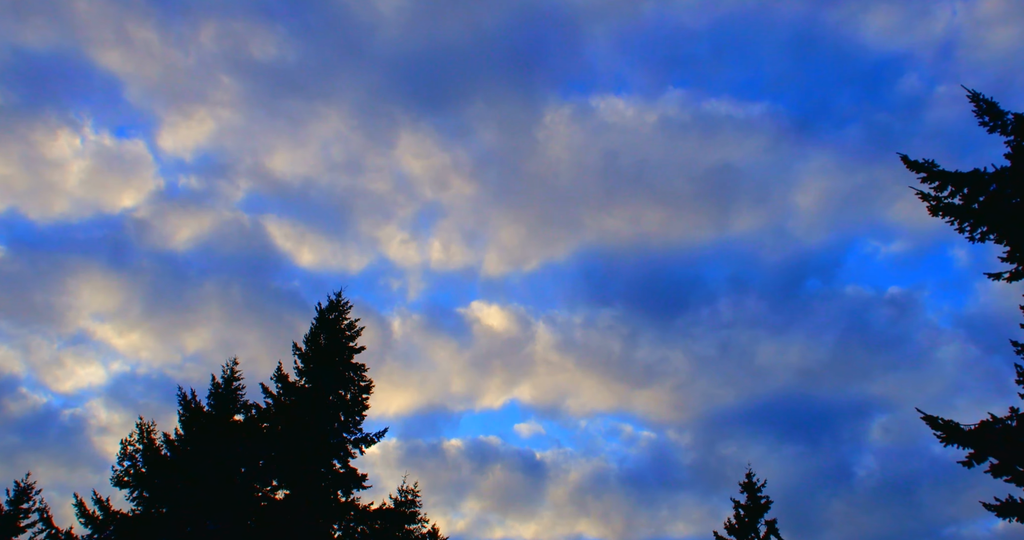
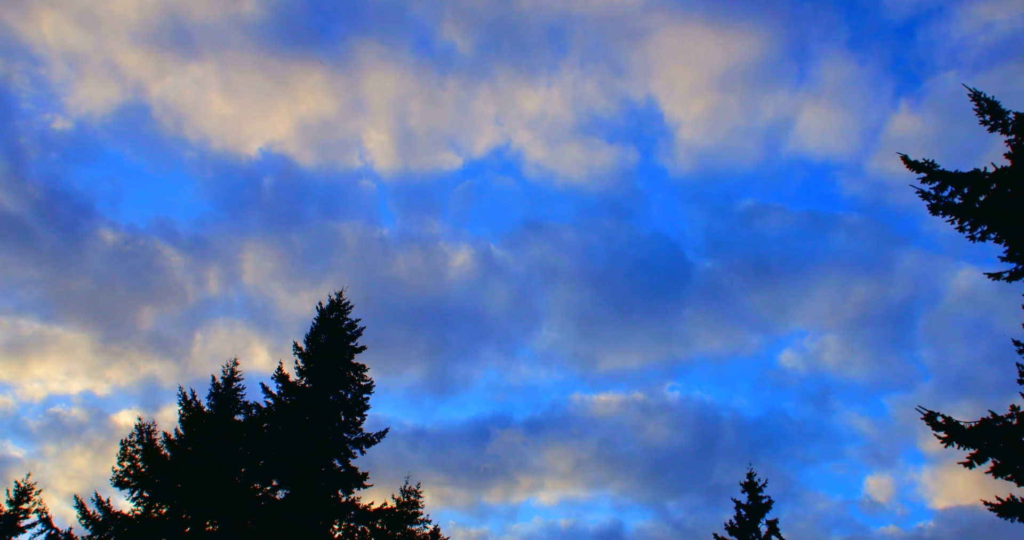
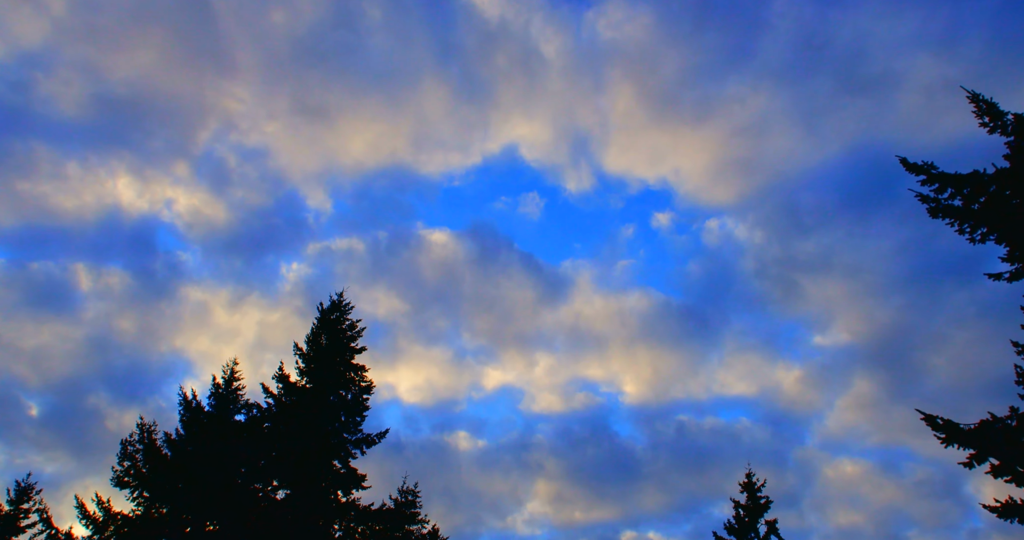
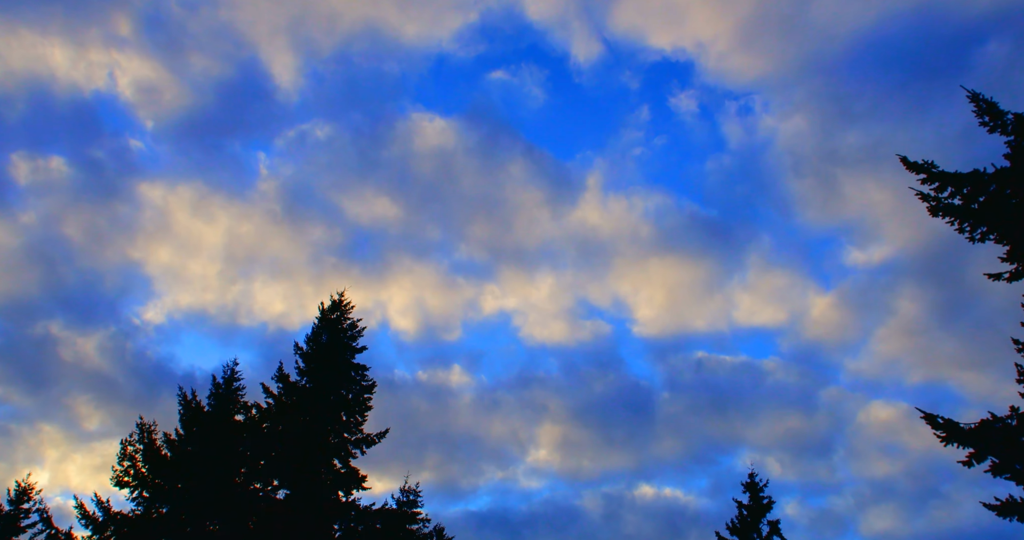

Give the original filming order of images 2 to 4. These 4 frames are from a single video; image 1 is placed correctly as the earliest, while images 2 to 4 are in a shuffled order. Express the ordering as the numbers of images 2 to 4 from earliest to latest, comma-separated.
3, 4, 2
